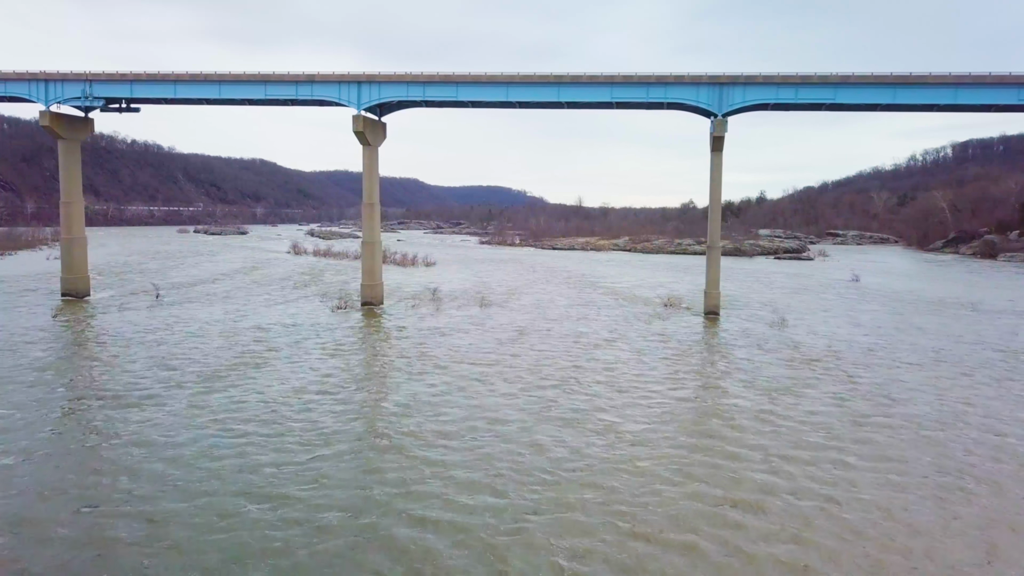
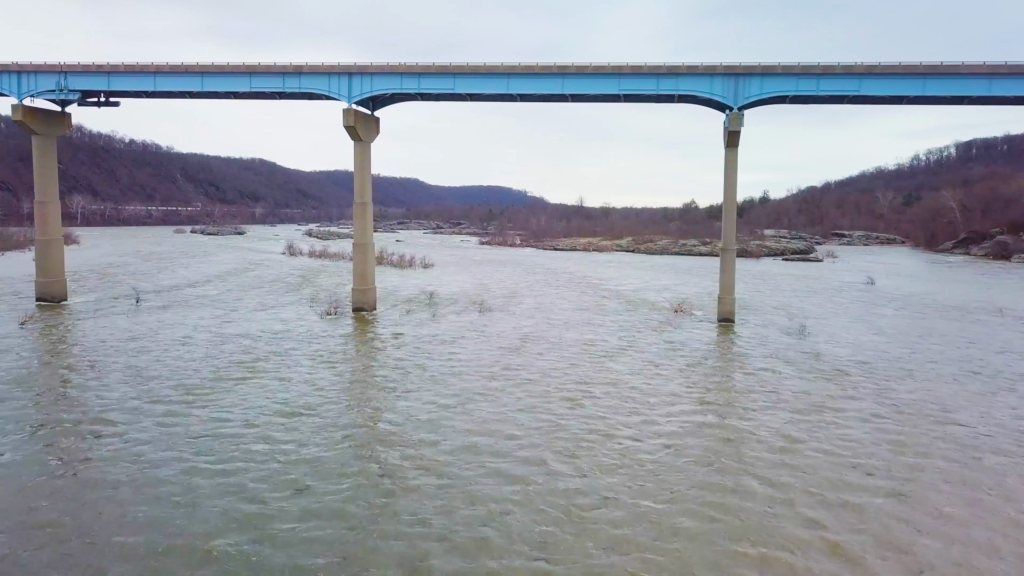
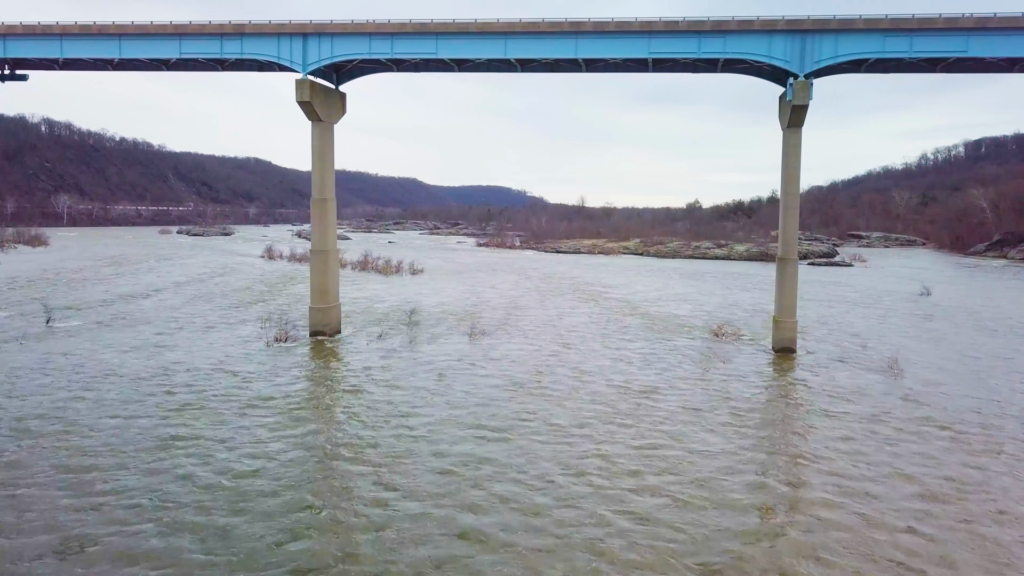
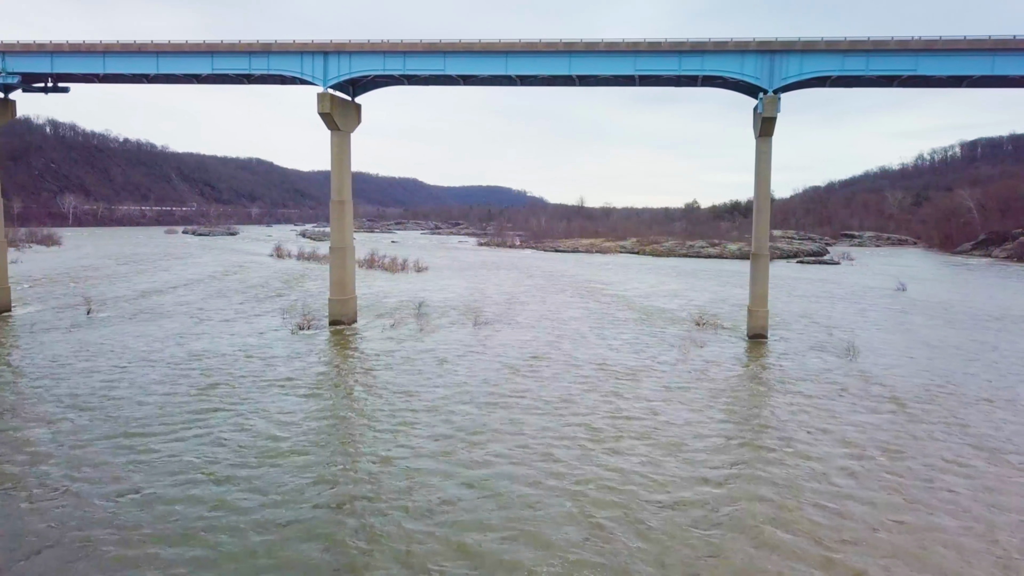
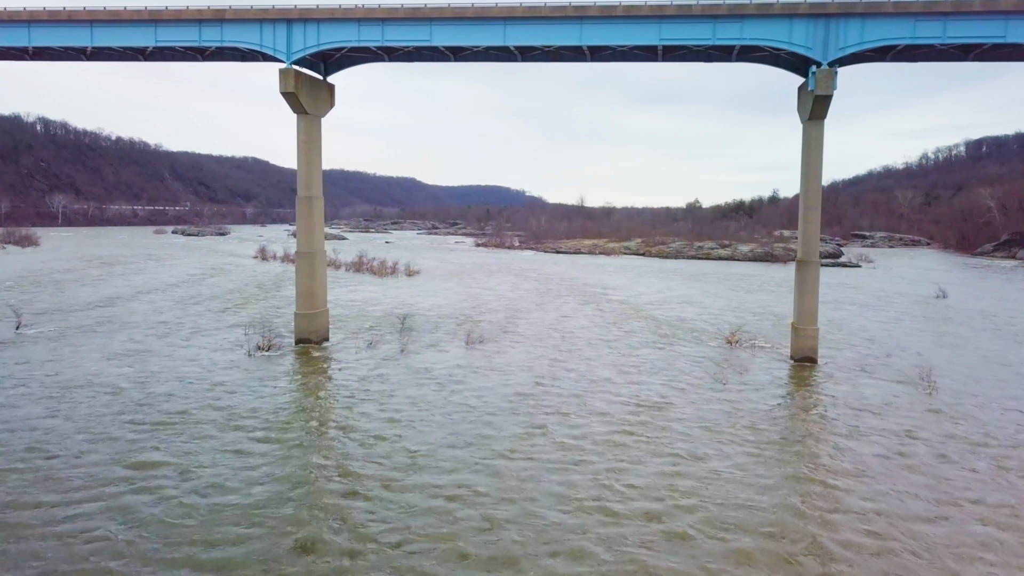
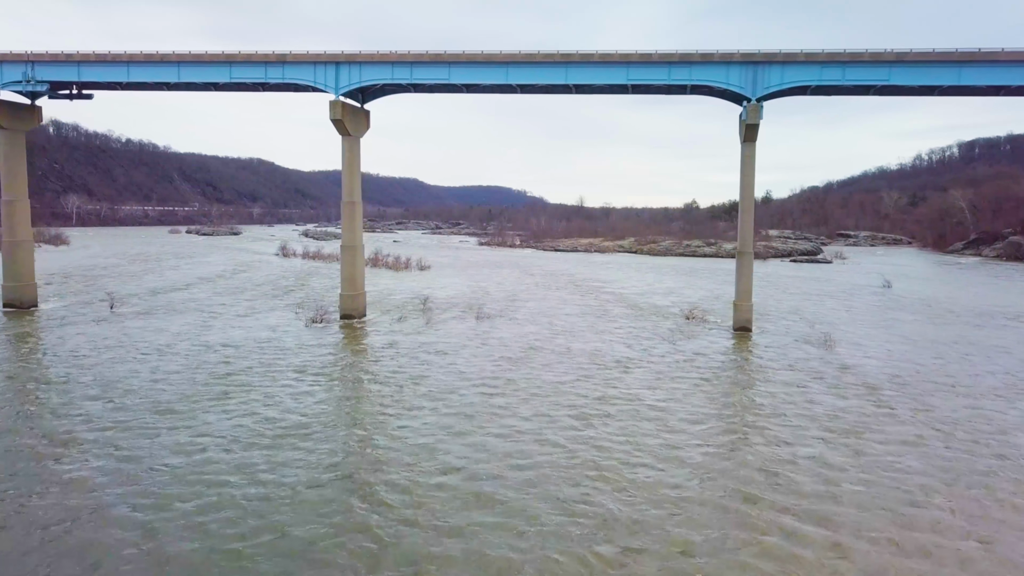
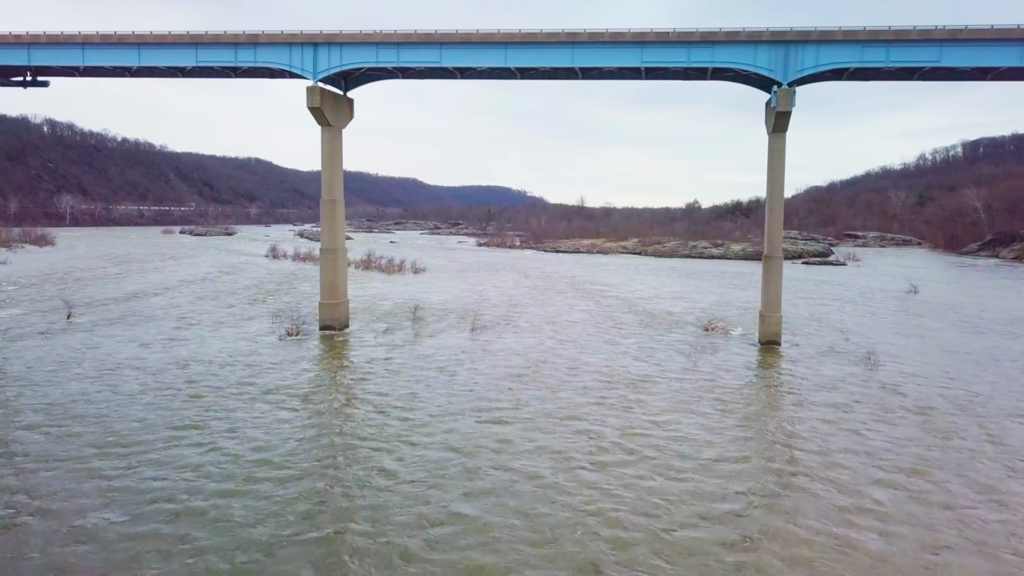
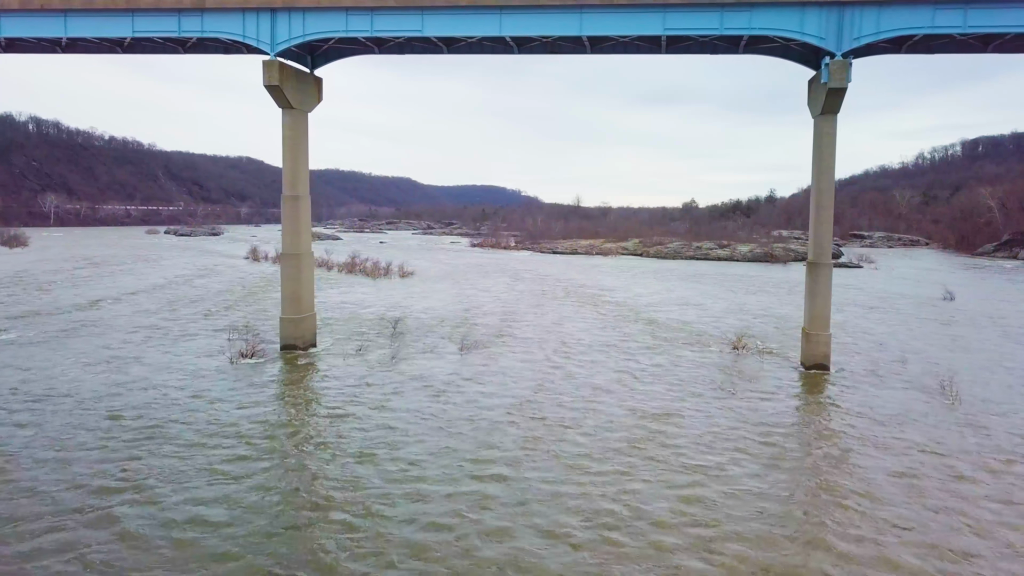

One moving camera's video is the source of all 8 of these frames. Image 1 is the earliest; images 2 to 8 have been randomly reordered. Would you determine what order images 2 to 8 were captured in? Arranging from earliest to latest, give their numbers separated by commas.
2, 6, 4, 7, 3, 5, 8
